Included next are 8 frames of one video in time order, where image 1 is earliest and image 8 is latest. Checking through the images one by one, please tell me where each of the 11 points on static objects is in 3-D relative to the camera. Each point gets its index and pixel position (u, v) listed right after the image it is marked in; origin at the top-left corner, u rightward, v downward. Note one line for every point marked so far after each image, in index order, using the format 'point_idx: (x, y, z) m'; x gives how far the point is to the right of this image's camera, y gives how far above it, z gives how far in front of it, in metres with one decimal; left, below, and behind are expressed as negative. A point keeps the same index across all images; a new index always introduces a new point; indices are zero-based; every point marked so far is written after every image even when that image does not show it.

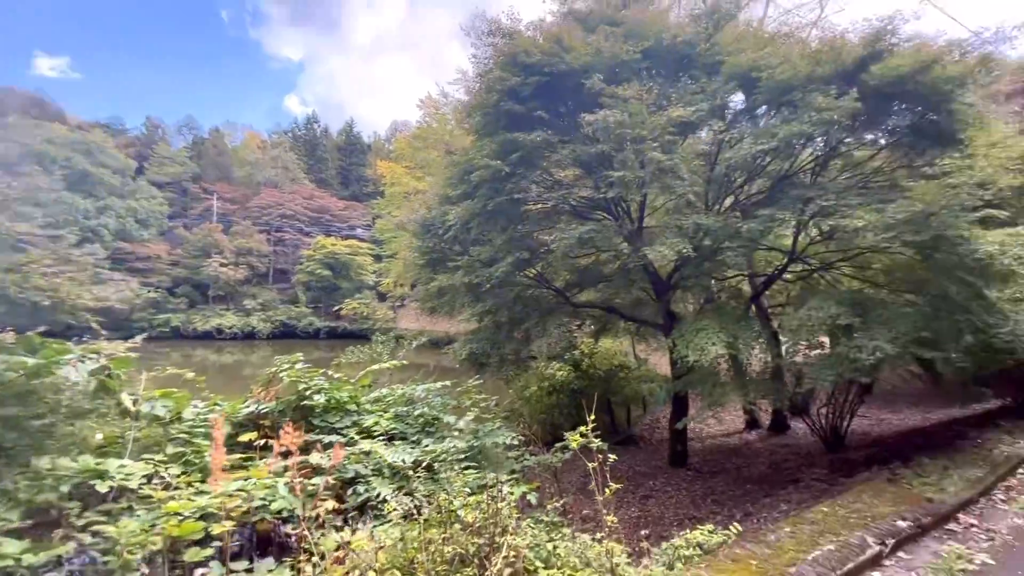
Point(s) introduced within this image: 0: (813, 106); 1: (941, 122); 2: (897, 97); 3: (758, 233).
0: (+3.2, +2.0, +5.2) m
1: (+4.7, +1.8, +5.2) m
2: (+4.3, +2.1, +5.3) m
3: (+2.8, +0.7, +5.6) m
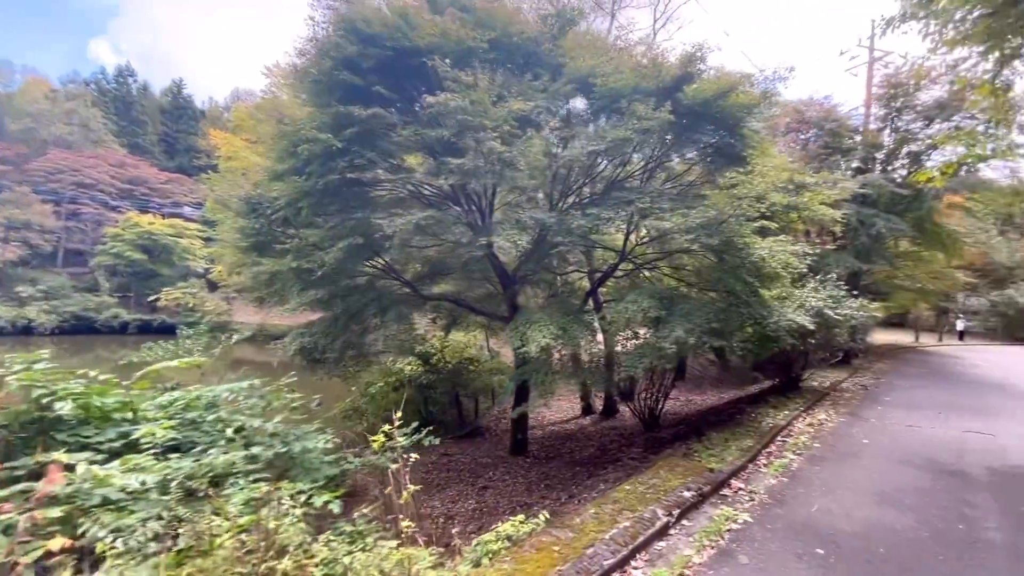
0: (+1.5, +2.1, +5.7) m
1: (+2.8, +1.8, +6.1) m
2: (+2.4, +2.2, +6.0) m
3: (+0.9, +0.7, +5.9) m
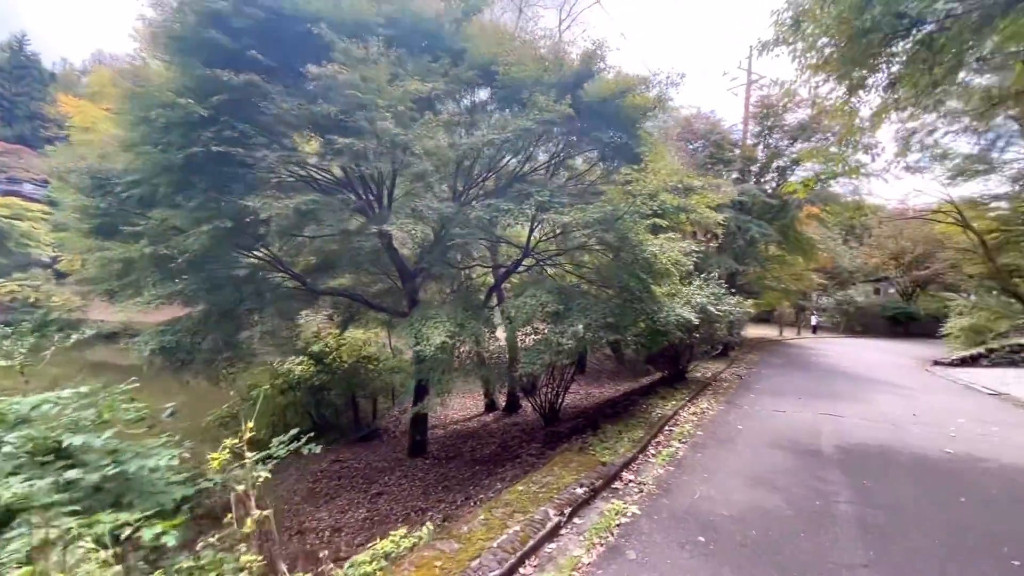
0: (+0.3, +2.2, +5.6) m
1: (+1.6, +1.9, +6.3) m
2: (+1.2, +2.2, +6.1) m
3: (-0.3, +0.8, +5.7) m
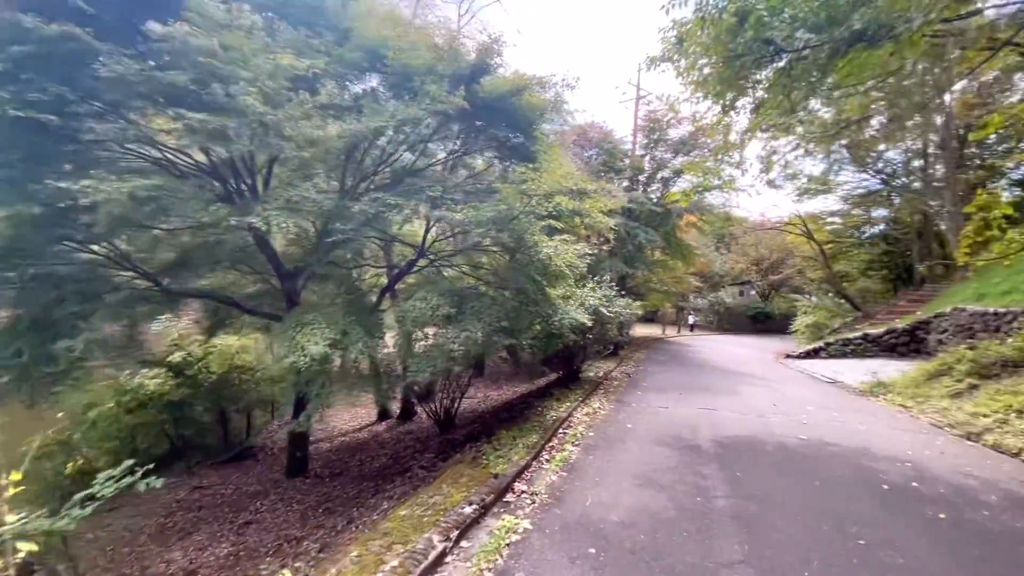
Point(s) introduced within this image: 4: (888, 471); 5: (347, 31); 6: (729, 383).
0: (-0.9, +2.1, +5.3) m
1: (+0.2, +1.9, +6.2) m
2: (-0.1, +2.2, +6.0) m
3: (-1.5, +0.8, +5.3) m
4: (+3.7, -1.8, +4.6) m
5: (-1.9, +2.9, +5.4) m
6: (+4.6, -2.0, +10.1) m
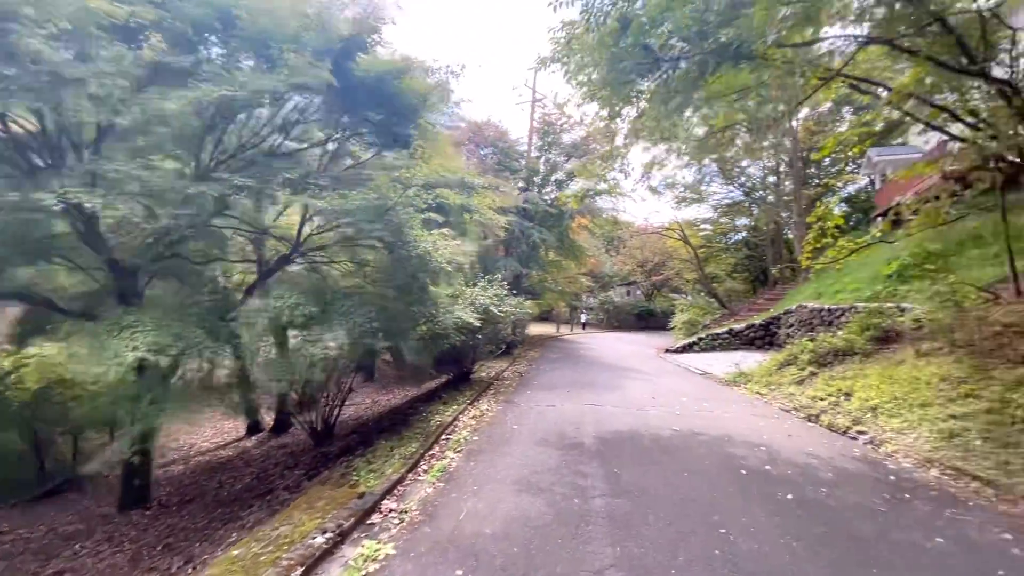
0: (-2.1, +2.2, +4.7) m
1: (-1.2, +1.9, +5.8) m
2: (-1.5, +2.2, +5.5) m
3: (-2.7, +0.8, +4.5) m
4: (+2.5, -1.8, +5.0) m
5: (-3.1, +3.0, +4.6) m
6: (+2.3, -2.0, +10.5) m
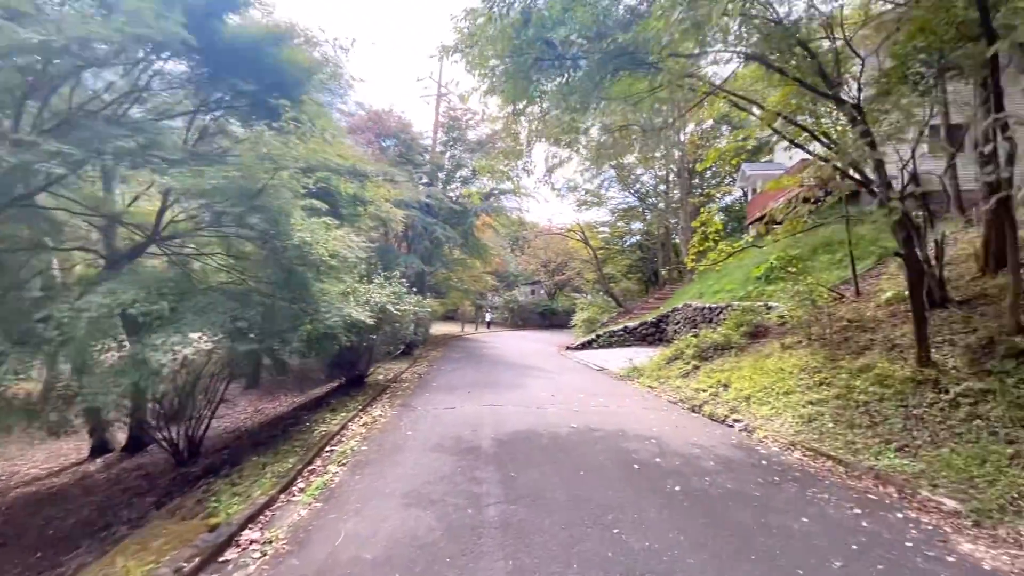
0: (-3.1, +2.2, +3.9) m
1: (-2.4, +1.9, +5.2) m
2: (-2.6, +2.3, +4.9) m
3: (-3.6, +0.9, +3.7) m
4: (+1.4, -1.7, +5.1) m
5: (-4.0, +3.0, +3.7) m
6: (+0.1, -1.9, +10.5) m
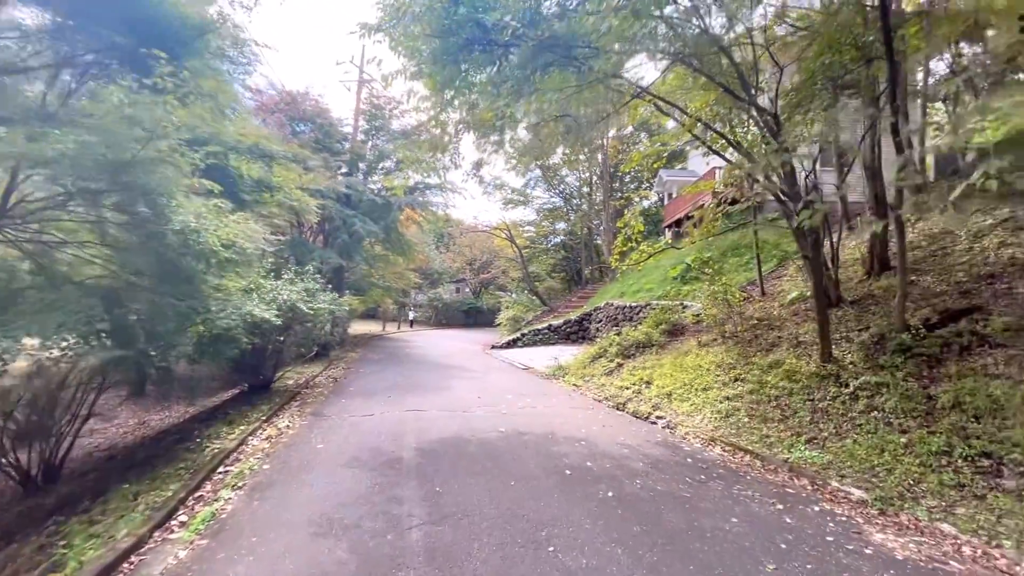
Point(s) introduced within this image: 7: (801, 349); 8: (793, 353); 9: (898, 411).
0: (-3.5, +2.3, +3.1) m
1: (-3.1, +2.0, +4.4) m
2: (-3.3, +2.3, +4.1) m
3: (-4.1, +0.9, +2.7) m
4: (+0.6, -1.7, +5.0) m
5: (-4.4, +3.1, +2.7) m
6: (-1.5, -1.9, +10.1) m
7: (+4.3, -0.9, +7.1) m
8: (+4.2, -1.0, +7.1) m
9: (+4.0, -1.3, +5.0) m
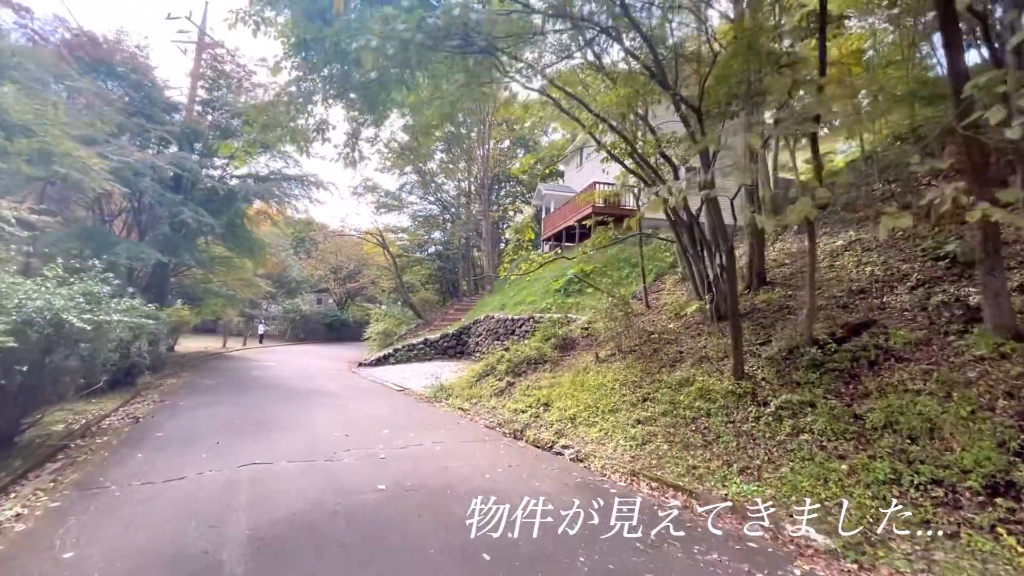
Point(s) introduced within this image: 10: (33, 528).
0: (-3.7, +2.3, +0.9) m
1: (-3.6, +2.0, +2.3) m
2: (-3.7, +2.4, +1.9) m
3: (-4.1, +1.0, +0.3) m
4: (-0.2, -1.8, +3.7) m
5: (-4.4, +3.2, +0.3) m
6: (-3.7, -2.0, +8.0) m
7: (+2.8, -1.1, +6.7) m
8: (+2.6, -1.1, +6.7) m
9: (+3.1, -1.4, +4.6) m
10: (-3.2, -1.6, +3.2) m
